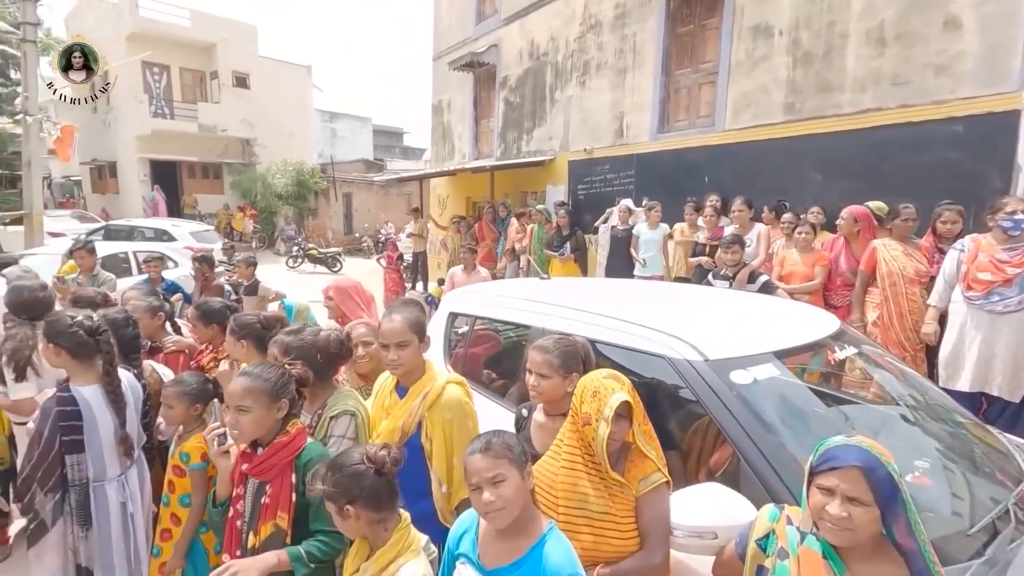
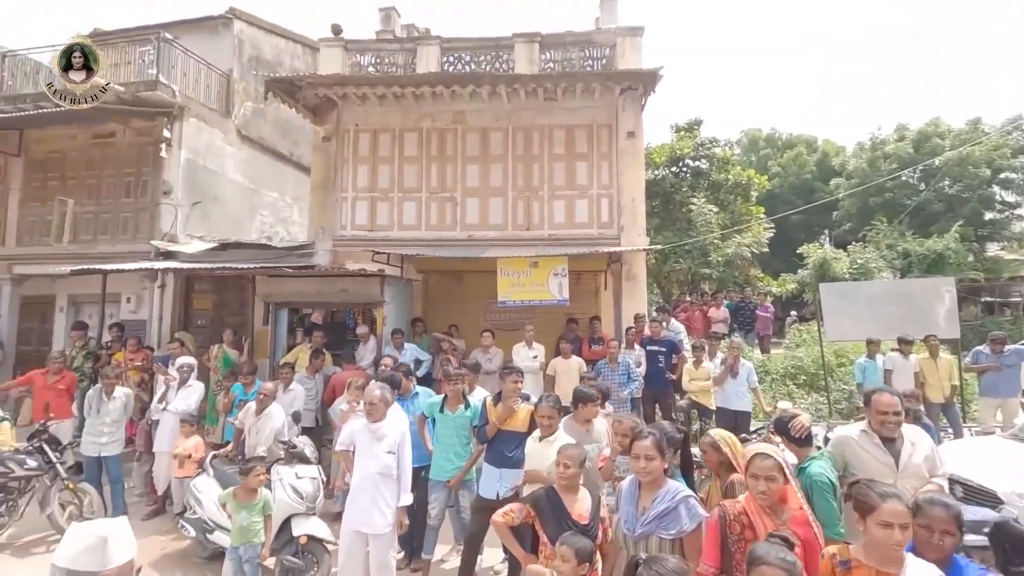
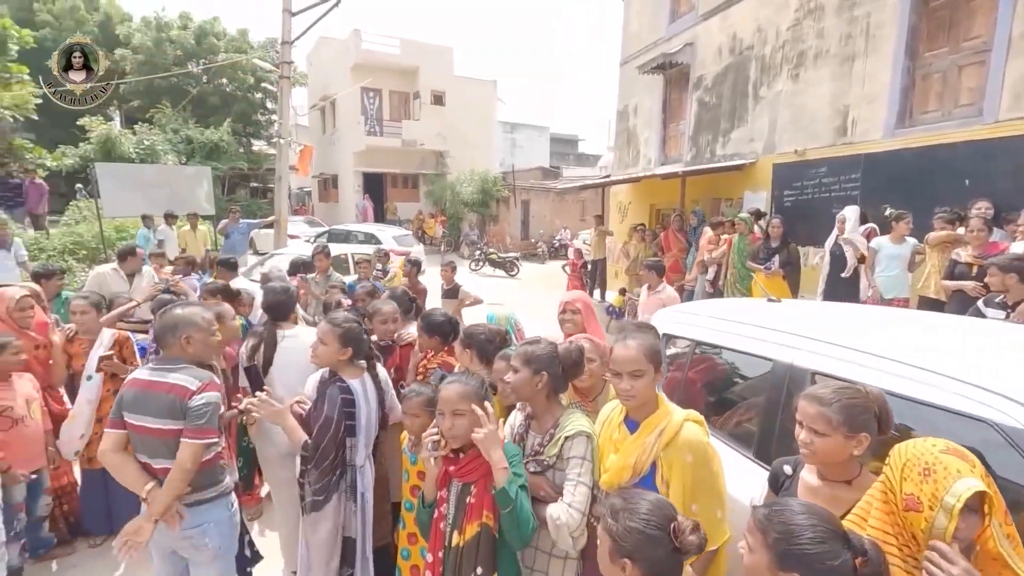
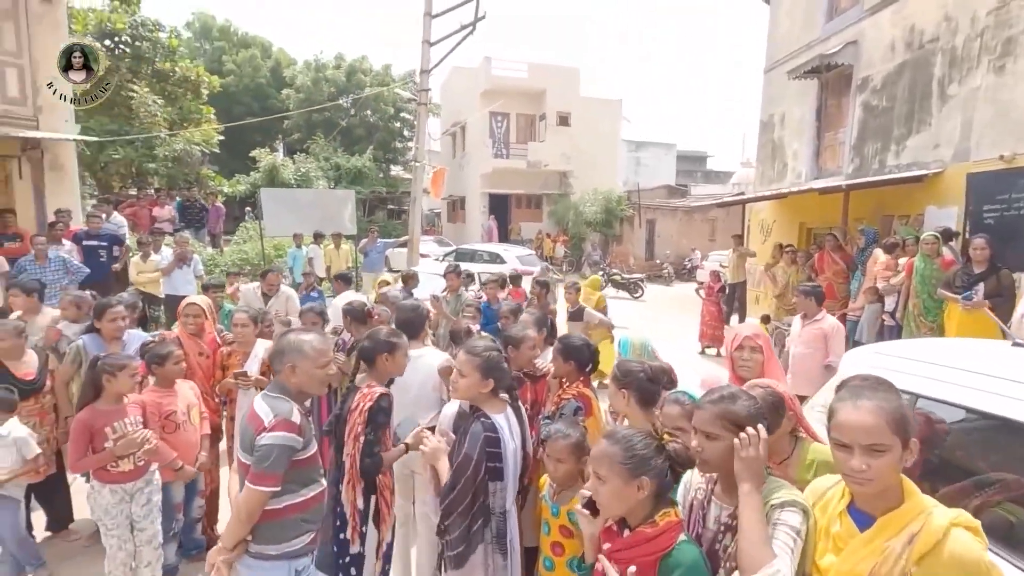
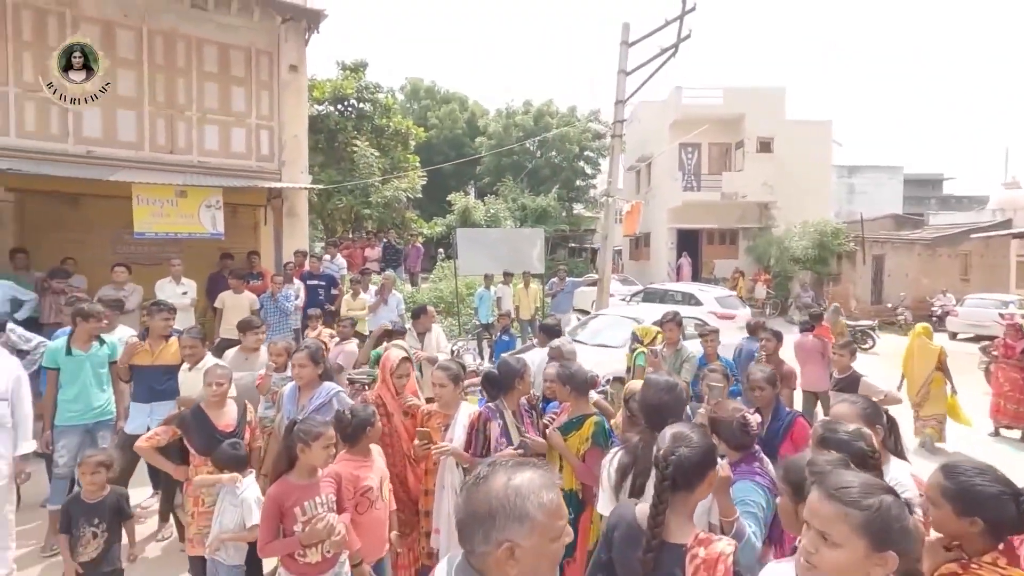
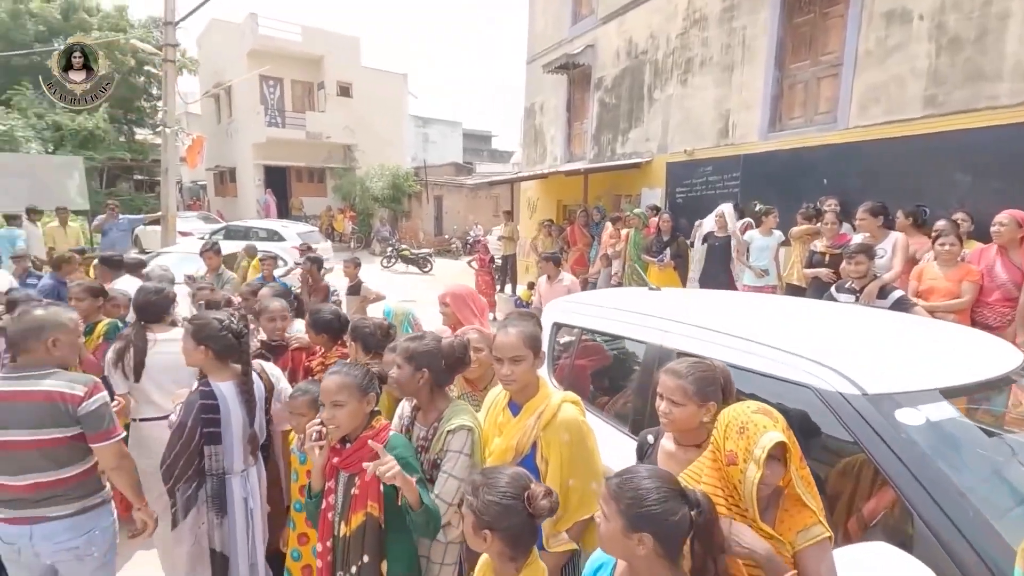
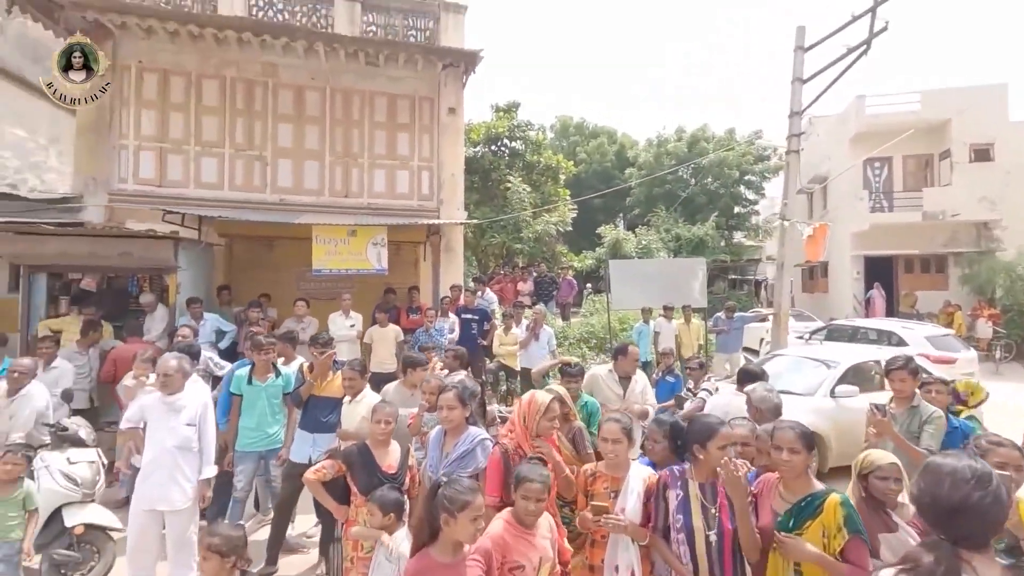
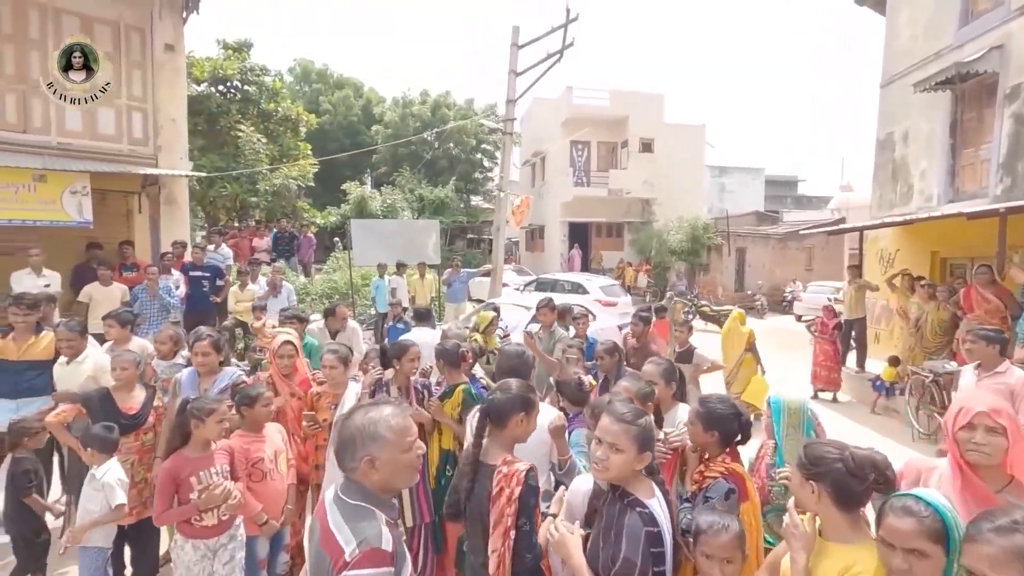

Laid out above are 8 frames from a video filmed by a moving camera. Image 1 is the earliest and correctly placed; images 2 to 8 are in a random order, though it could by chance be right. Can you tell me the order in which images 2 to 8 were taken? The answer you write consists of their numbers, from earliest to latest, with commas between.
6, 3, 4, 8, 5, 7, 2
